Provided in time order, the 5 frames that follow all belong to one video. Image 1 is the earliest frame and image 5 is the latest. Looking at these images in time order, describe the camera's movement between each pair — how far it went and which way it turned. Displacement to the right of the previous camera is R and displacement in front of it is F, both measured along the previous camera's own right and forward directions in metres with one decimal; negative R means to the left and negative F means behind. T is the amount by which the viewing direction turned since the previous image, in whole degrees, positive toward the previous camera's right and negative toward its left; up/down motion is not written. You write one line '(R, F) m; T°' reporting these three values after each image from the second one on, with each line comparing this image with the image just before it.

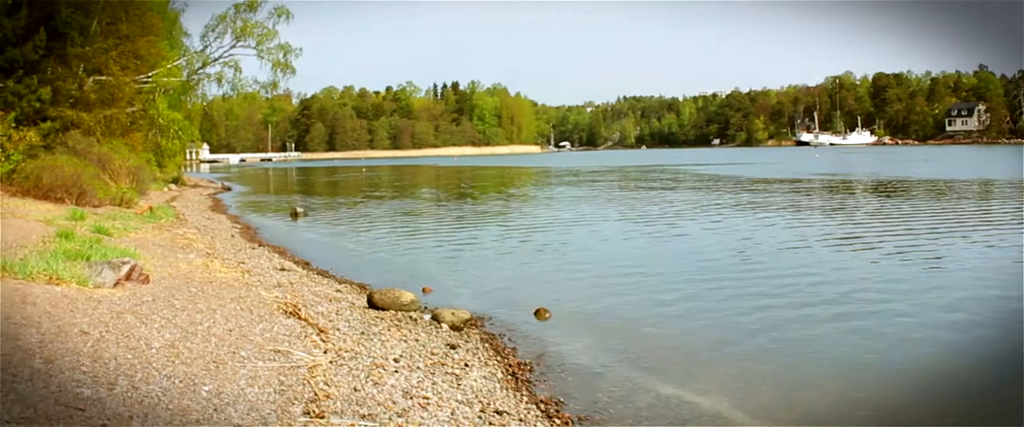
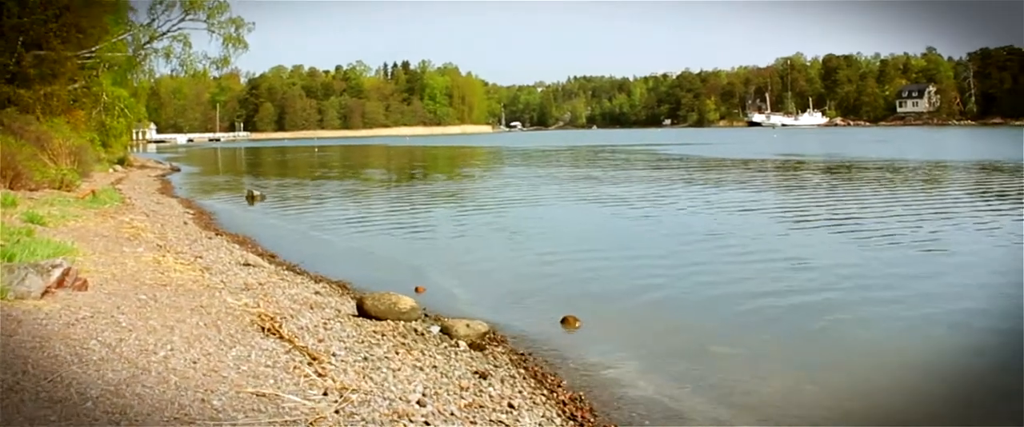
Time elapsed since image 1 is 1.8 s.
(-0.6, +2.7) m; +2°
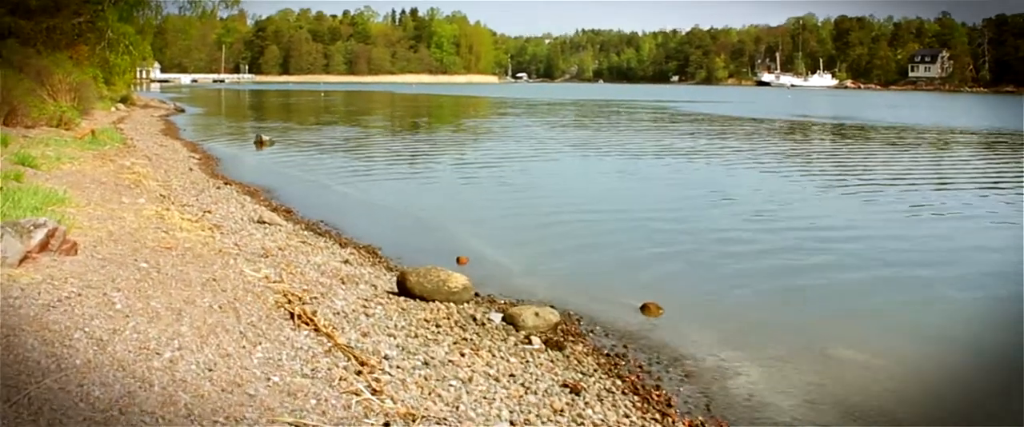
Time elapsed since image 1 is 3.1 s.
(-0.5, +2.0) m; 0°
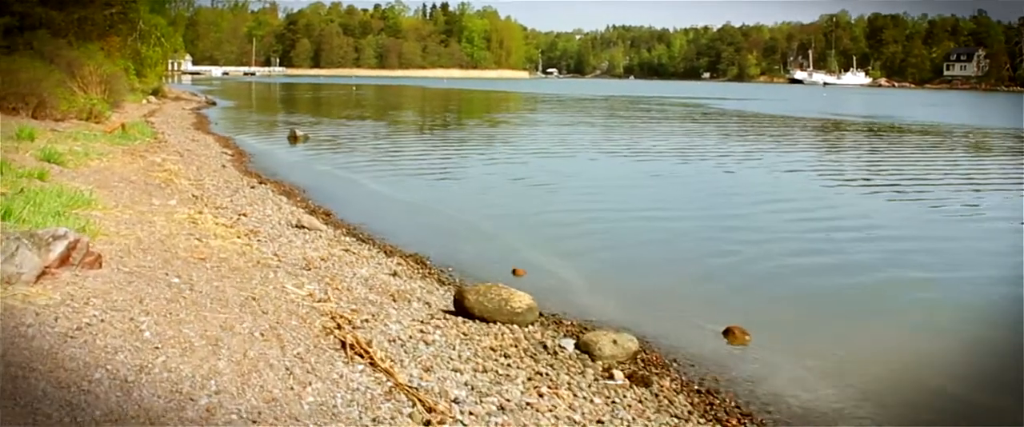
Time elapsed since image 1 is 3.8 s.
(-0.3, +1.0) m; -1°
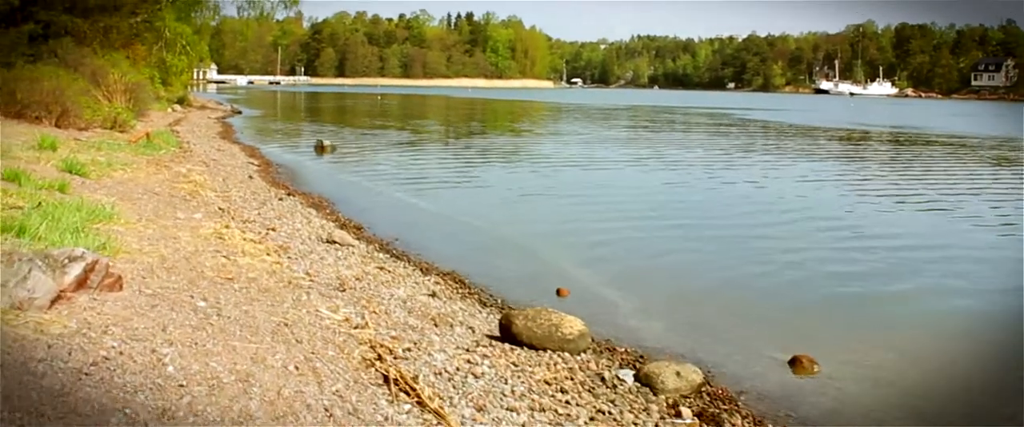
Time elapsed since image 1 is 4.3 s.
(-0.2, +0.7) m; -1°
